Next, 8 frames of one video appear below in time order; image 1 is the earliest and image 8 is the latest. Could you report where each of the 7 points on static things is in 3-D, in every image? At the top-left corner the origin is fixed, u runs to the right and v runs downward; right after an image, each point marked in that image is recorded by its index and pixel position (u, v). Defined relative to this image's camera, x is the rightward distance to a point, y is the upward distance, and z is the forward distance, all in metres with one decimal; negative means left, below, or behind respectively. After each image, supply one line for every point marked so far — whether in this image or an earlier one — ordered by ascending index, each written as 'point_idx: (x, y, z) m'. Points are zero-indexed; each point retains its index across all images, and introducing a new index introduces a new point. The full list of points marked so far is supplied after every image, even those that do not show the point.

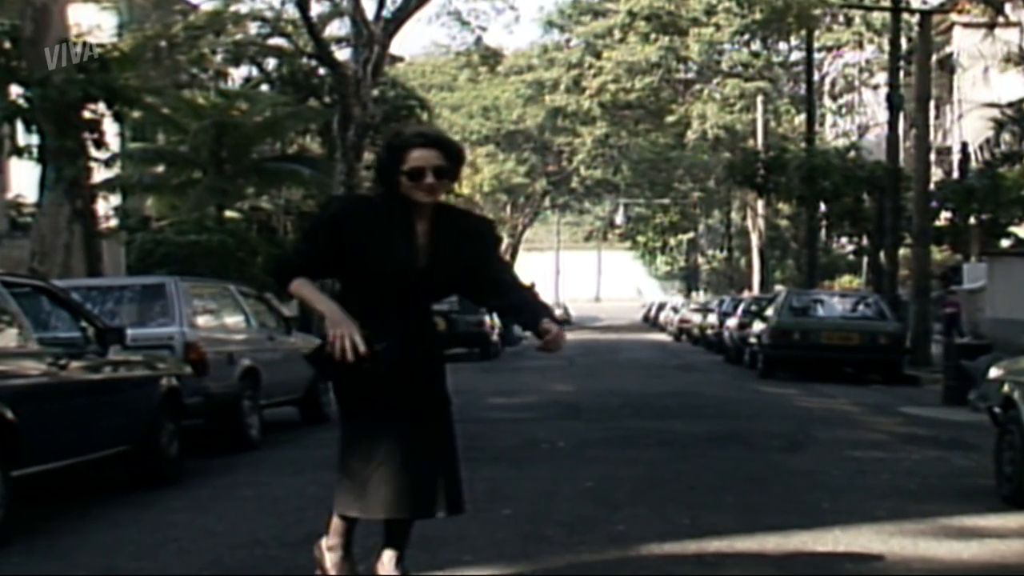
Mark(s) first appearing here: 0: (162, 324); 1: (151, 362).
0: (-3.1, -0.3, +14.3) m
1: (-3.0, -0.6, +13.4) m
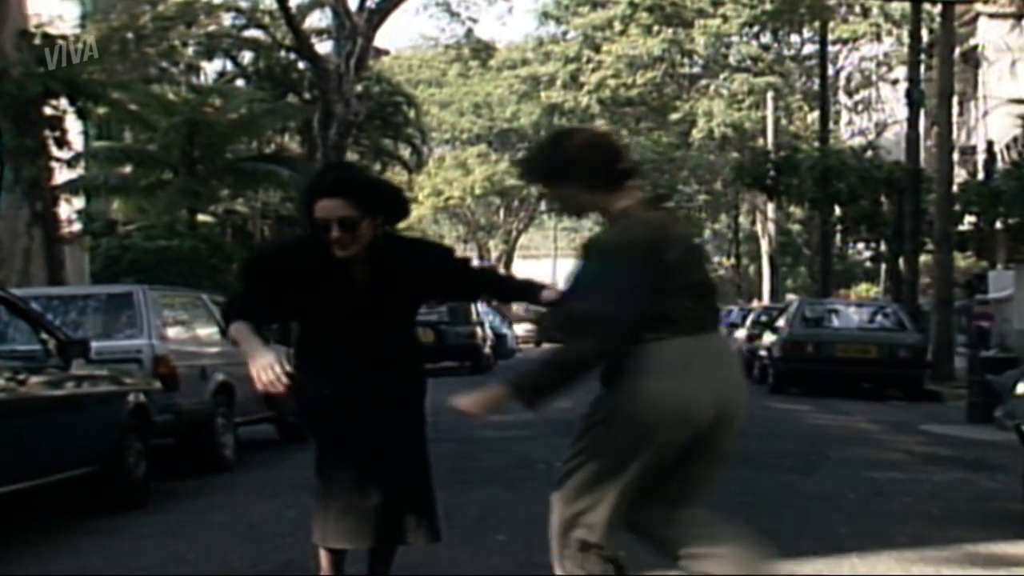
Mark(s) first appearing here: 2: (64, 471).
0: (-3.2, -0.4, +13.3) m
1: (-3.0, -0.7, +12.4) m
2: (-3.2, -1.3, +11.7) m
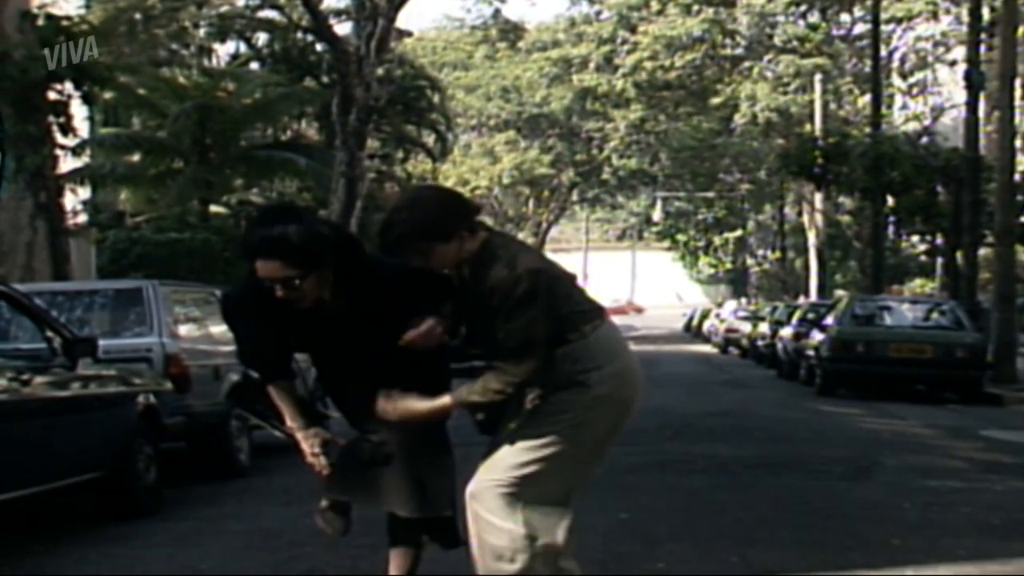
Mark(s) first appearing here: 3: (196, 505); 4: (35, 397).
0: (-2.9, -0.4, +12.7) m
1: (-2.8, -0.7, +11.8) m
2: (-3.0, -1.3, +11.0) m
3: (-2.4, -1.7, +12.3) m
4: (-3.0, -0.7, +10.4) m
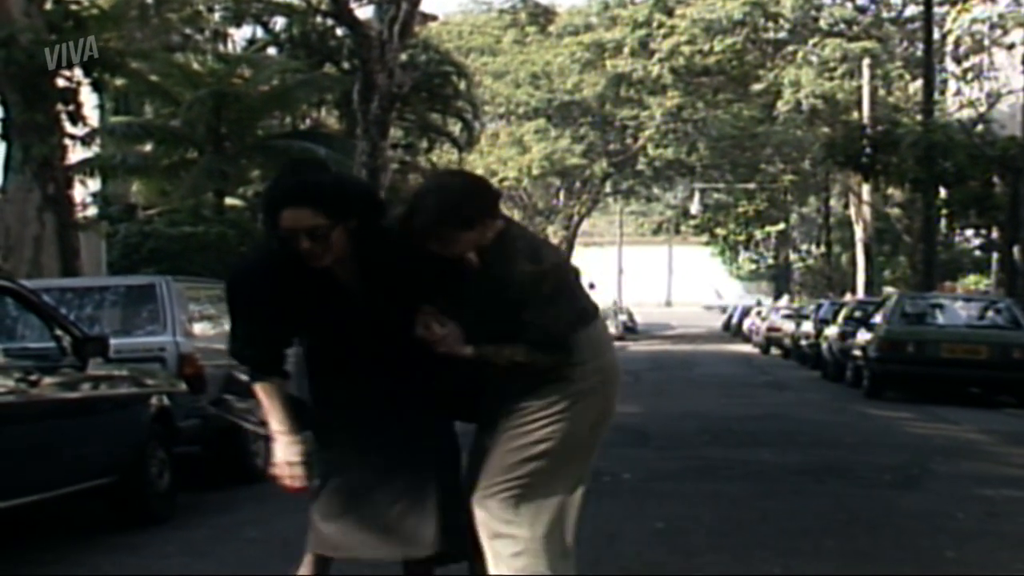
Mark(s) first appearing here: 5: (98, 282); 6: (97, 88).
0: (-2.7, -0.3, +12.1) m
1: (-2.6, -0.6, +11.2) m
2: (-2.8, -1.3, +10.5) m
3: (-2.2, -1.6, +11.8) m
4: (-2.9, -0.7, +9.9) m
5: (-3.2, 0.0, +12.5) m
6: (-4.4, +2.1, +17.0) m
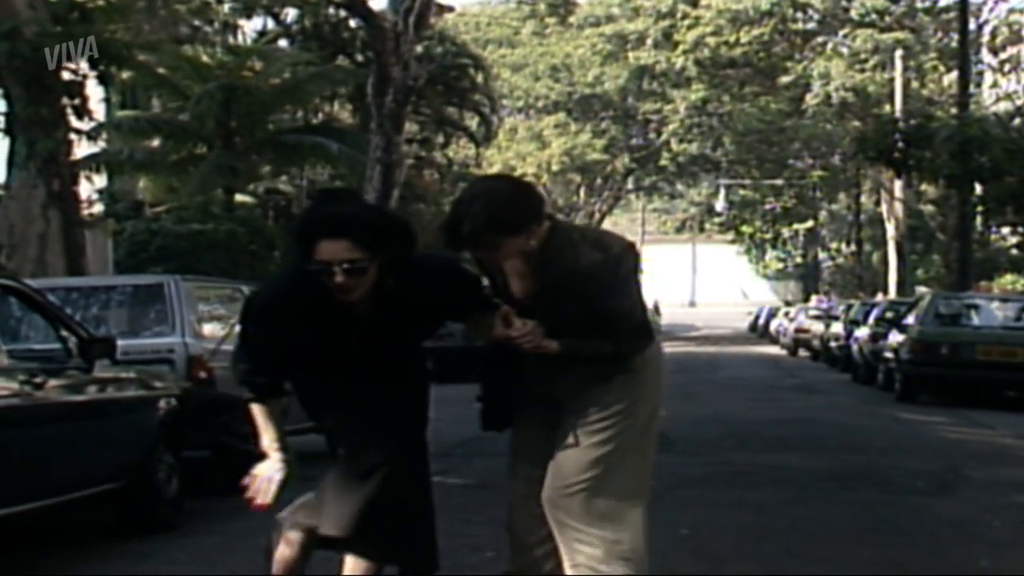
0: (-2.6, -0.3, +11.8) m
1: (-2.5, -0.6, +10.9) m
2: (-2.7, -1.3, +10.1) m
3: (-2.1, -1.6, +11.5) m
4: (-2.8, -0.7, +9.5) m
5: (-3.1, 0.0, +12.2) m
6: (-4.2, +2.1, +16.7) m
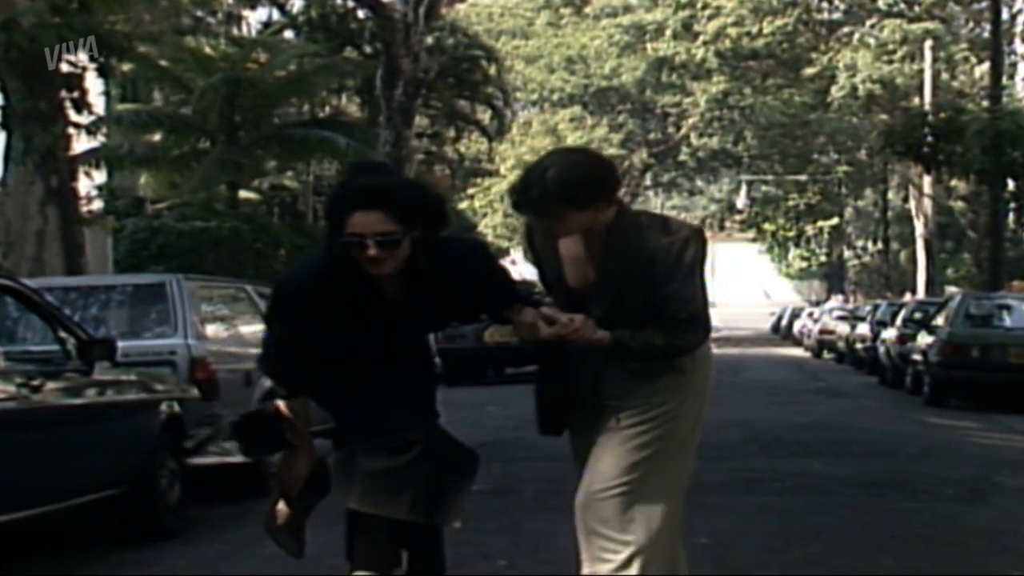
0: (-2.5, -0.3, +11.4) m
1: (-2.4, -0.6, +10.5) m
2: (-2.6, -1.2, +9.8) m
3: (-2.0, -1.6, +11.1) m
4: (-2.7, -0.7, +9.2) m
5: (-3.0, 0.0, +11.8) m
6: (-4.1, +2.1, +16.4) m
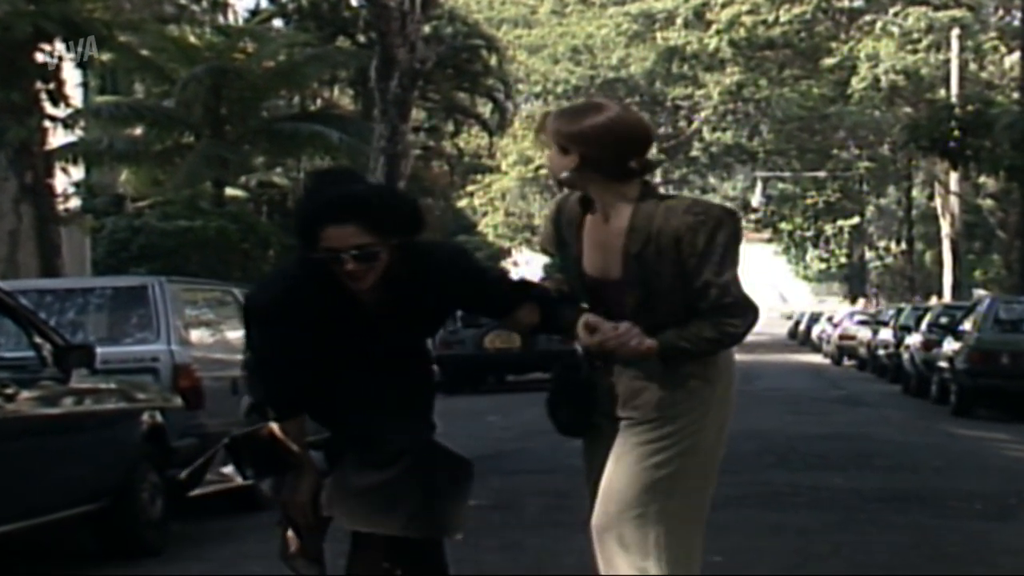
0: (-2.5, -0.3, +10.8) m
1: (-2.4, -0.6, +9.9) m
2: (-2.6, -1.3, +9.2) m
3: (-2.0, -1.6, +10.5) m
4: (-2.7, -0.7, +8.6) m
5: (-3.0, 0.0, +11.2) m
6: (-4.1, +2.0, +15.8) m
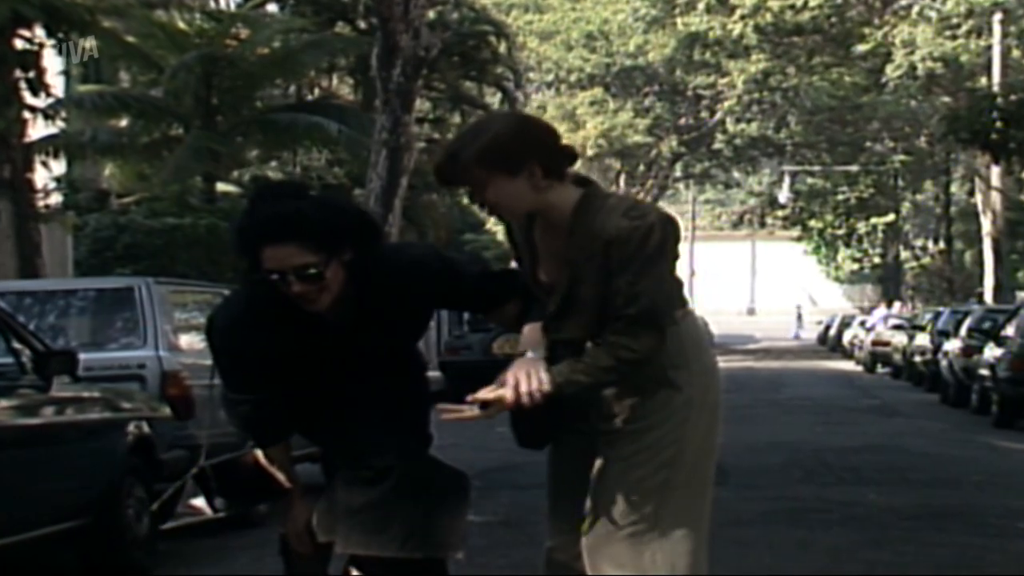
0: (-2.4, -0.4, +10.2) m
1: (-2.3, -0.6, +9.3) m
2: (-2.5, -1.3, +8.5) m
3: (-1.9, -1.7, +9.8) m
4: (-2.6, -0.7, +8.0) m
5: (-2.9, 0.0, +10.6) m
6: (-4.0, +2.0, +15.2) m
